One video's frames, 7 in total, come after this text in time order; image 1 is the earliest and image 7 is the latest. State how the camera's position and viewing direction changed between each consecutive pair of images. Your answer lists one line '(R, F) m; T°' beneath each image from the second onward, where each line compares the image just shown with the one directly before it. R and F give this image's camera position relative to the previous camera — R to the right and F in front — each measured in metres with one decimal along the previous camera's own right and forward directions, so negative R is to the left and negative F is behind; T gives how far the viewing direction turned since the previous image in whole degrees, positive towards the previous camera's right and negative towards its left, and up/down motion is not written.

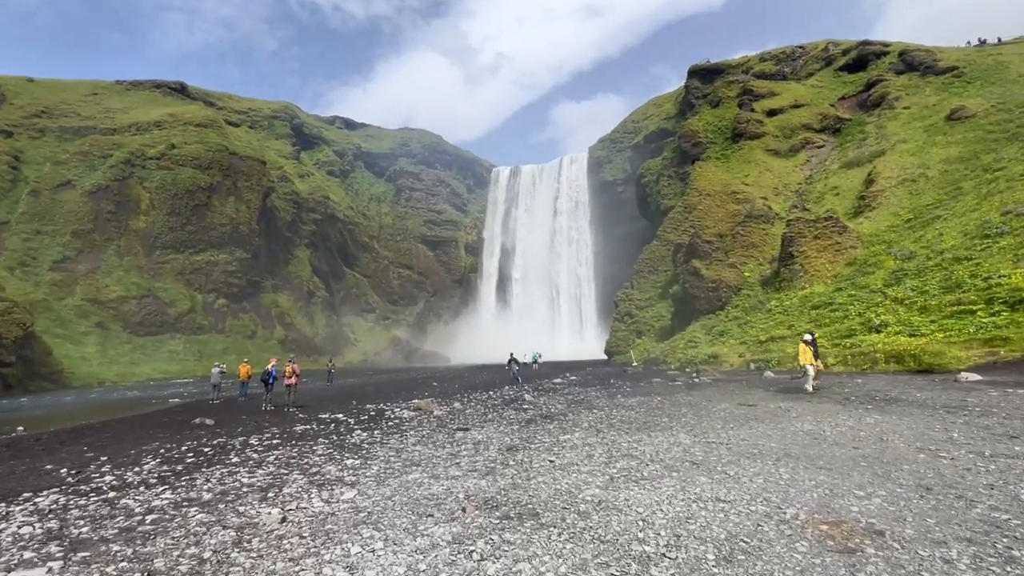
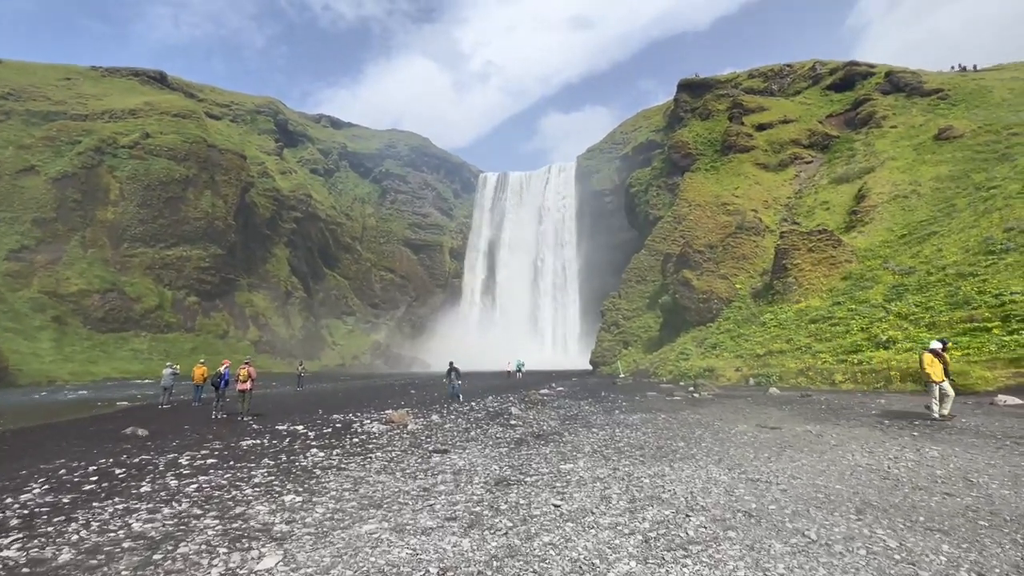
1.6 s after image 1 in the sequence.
(-0.2, +1.9) m; +2°
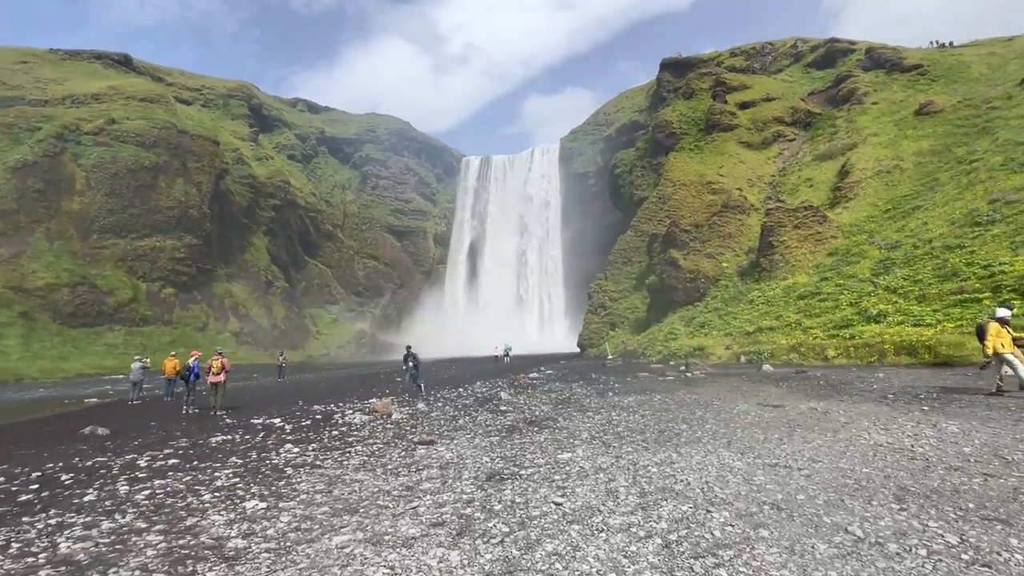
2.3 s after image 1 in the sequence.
(0.0, +0.8) m; +2°
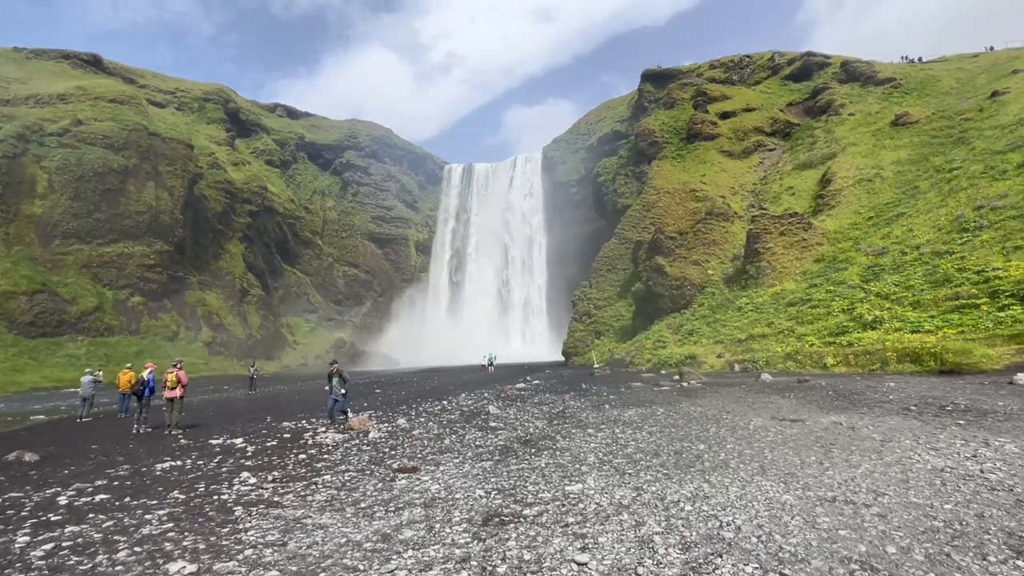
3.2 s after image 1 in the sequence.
(-0.2, +1.2) m; +2°
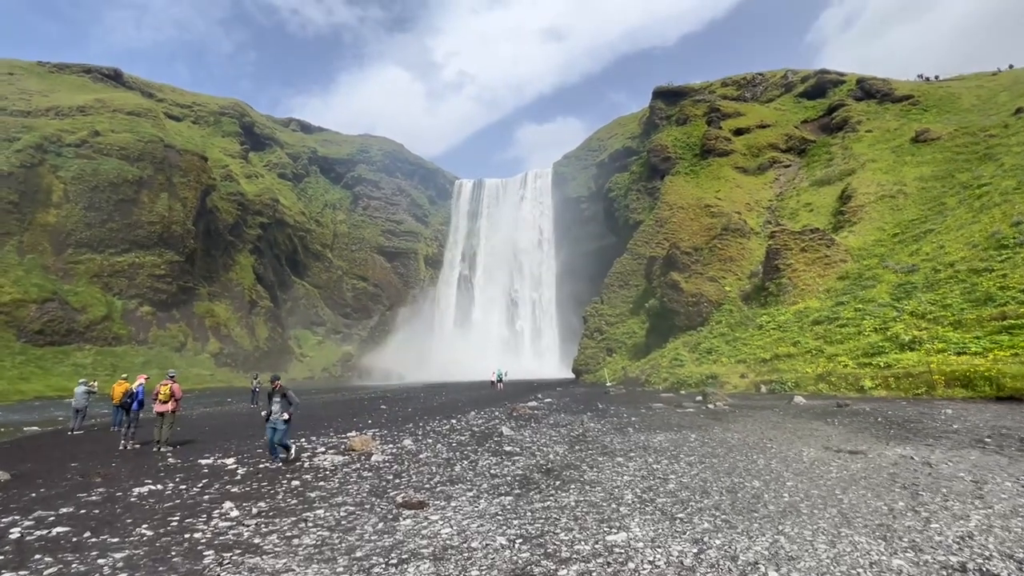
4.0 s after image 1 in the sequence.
(-0.3, +1.0) m; -1°
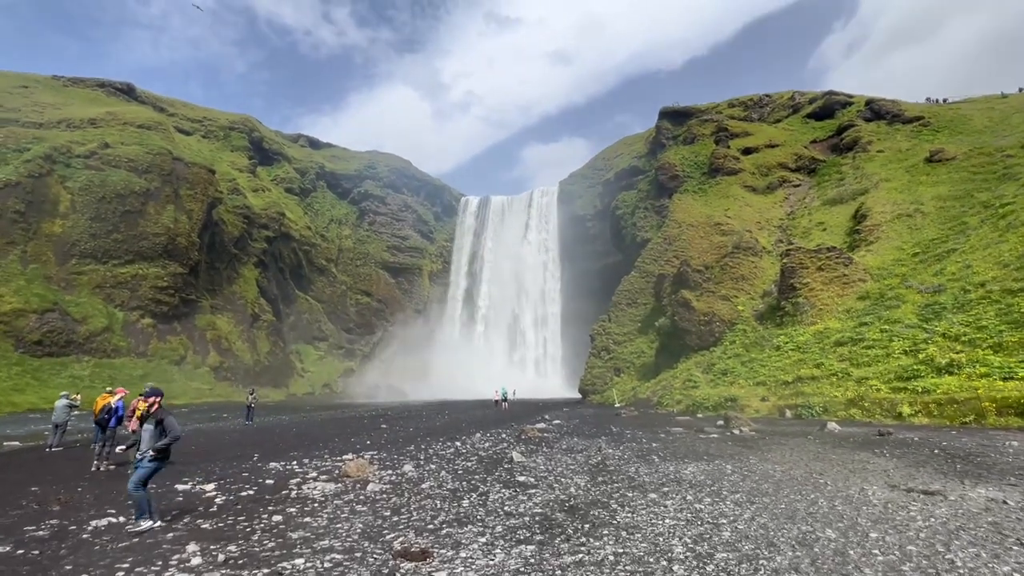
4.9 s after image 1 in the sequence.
(-0.3, +1.1) m; 0°
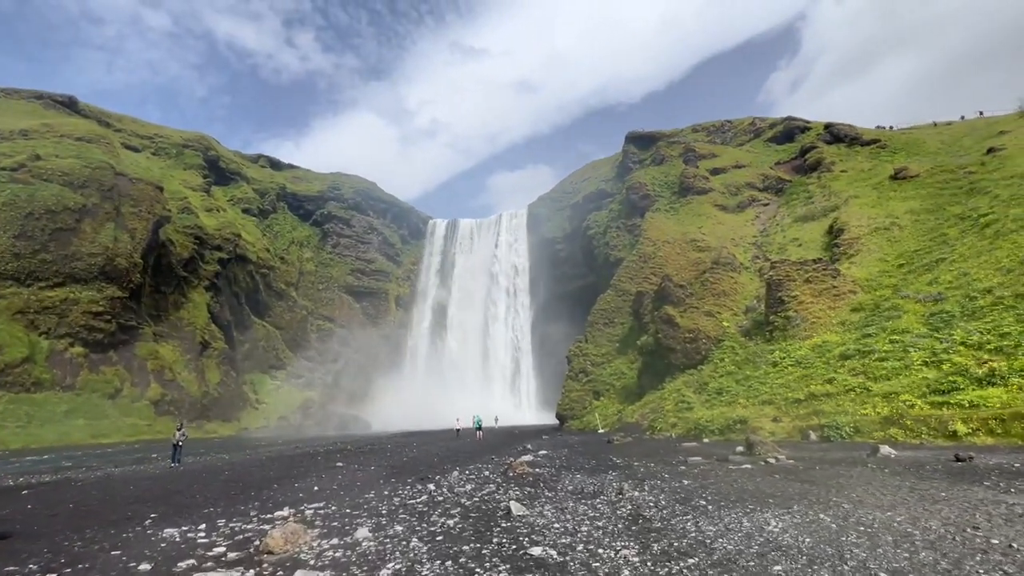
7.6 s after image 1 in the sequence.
(-0.6, +3.2) m; +4°
